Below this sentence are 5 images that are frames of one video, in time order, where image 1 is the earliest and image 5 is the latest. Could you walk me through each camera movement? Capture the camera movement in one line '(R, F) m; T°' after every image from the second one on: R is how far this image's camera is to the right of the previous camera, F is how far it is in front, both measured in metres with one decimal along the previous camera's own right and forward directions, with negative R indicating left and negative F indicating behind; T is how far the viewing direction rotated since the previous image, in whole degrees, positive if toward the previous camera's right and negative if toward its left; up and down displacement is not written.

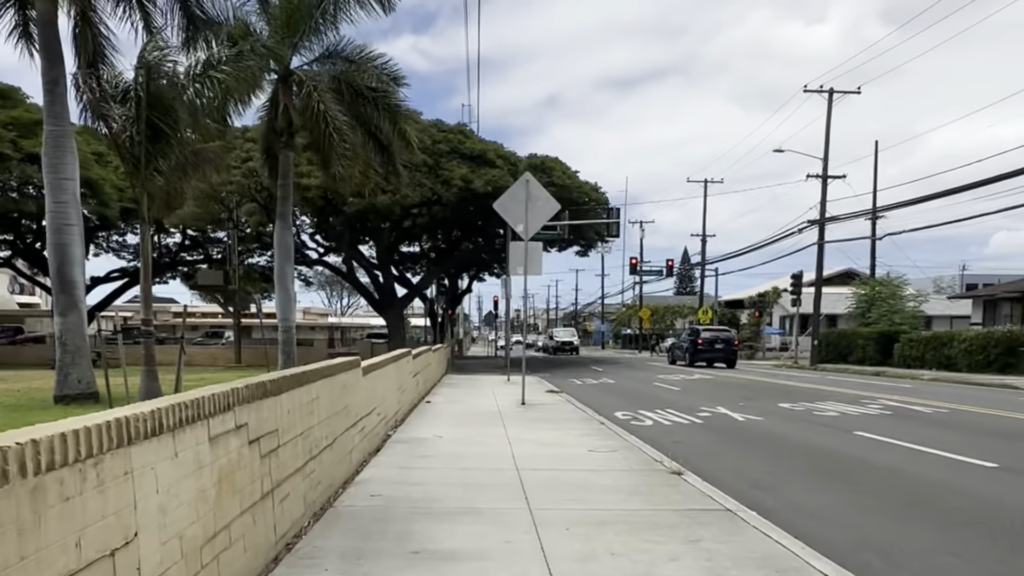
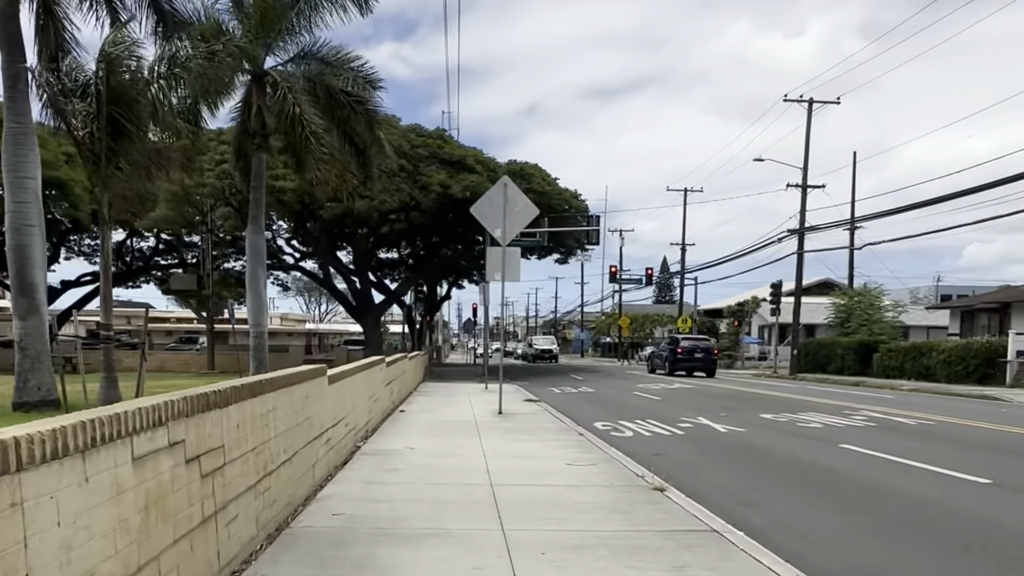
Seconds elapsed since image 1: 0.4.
(0.0, +0.4) m; +1°
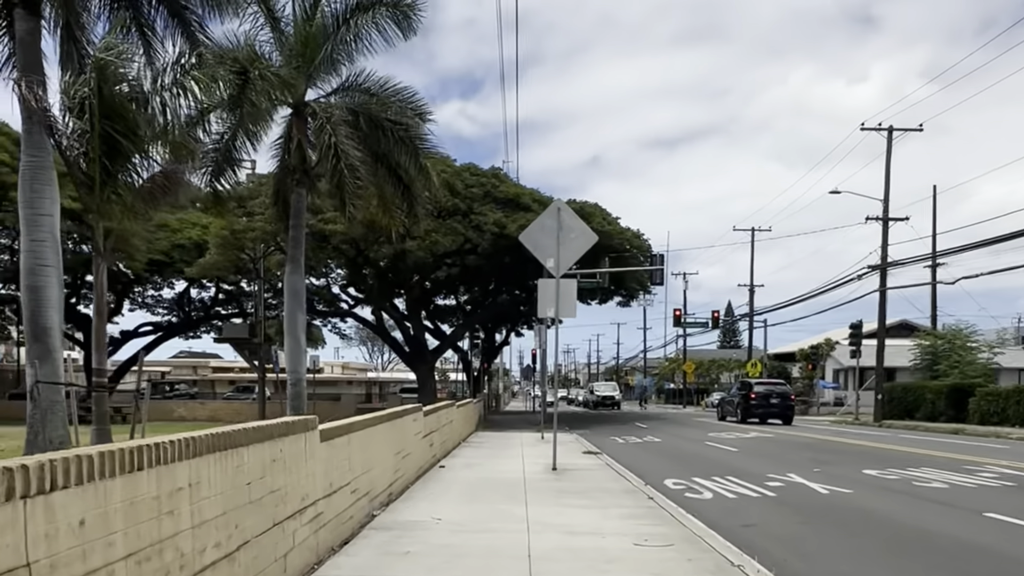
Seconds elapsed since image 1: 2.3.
(+0.1, +1.8) m; -4°
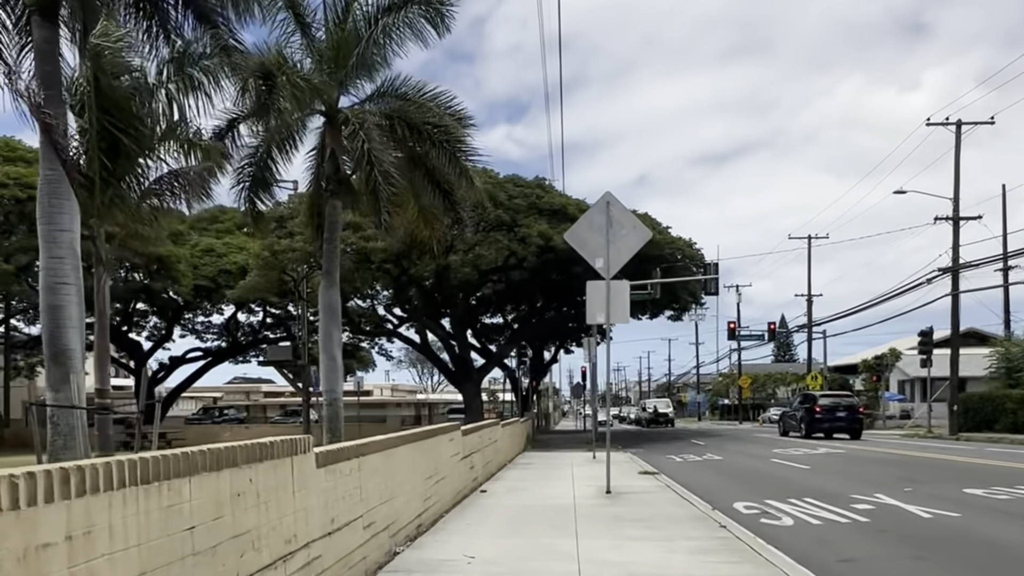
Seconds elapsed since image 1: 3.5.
(0.0, +1.2) m; -3°
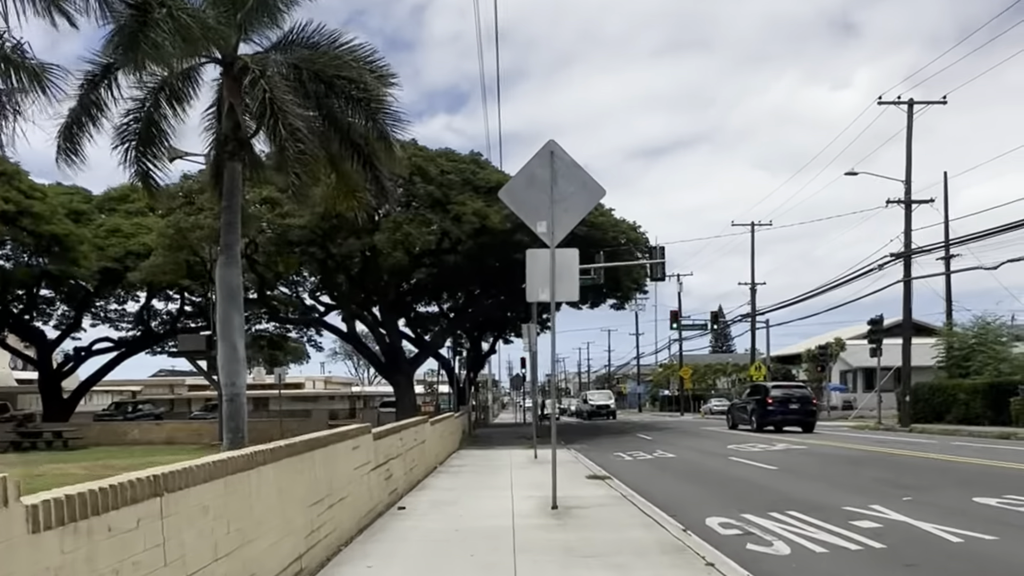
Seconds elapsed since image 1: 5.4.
(+0.2, +2.2) m; +4°
